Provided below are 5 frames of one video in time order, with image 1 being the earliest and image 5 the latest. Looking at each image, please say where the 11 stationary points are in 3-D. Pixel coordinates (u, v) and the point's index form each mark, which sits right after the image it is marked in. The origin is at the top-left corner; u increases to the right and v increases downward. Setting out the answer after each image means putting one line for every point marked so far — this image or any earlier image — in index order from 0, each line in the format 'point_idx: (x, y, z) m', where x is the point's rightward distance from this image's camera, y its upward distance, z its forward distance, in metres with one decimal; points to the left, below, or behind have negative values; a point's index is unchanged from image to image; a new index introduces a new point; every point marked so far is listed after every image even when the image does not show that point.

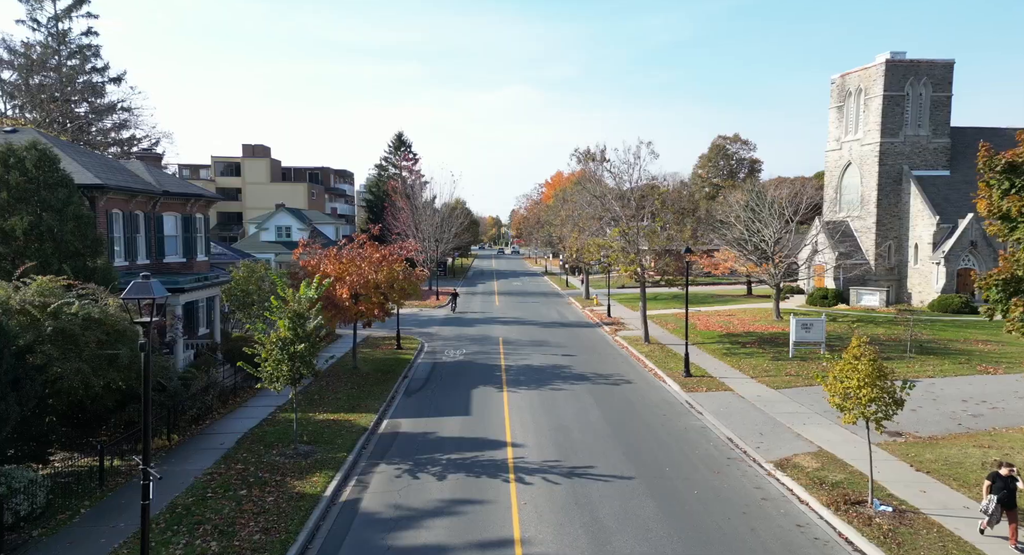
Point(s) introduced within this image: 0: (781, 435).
0: (+6.1, -3.6, +19.3) m
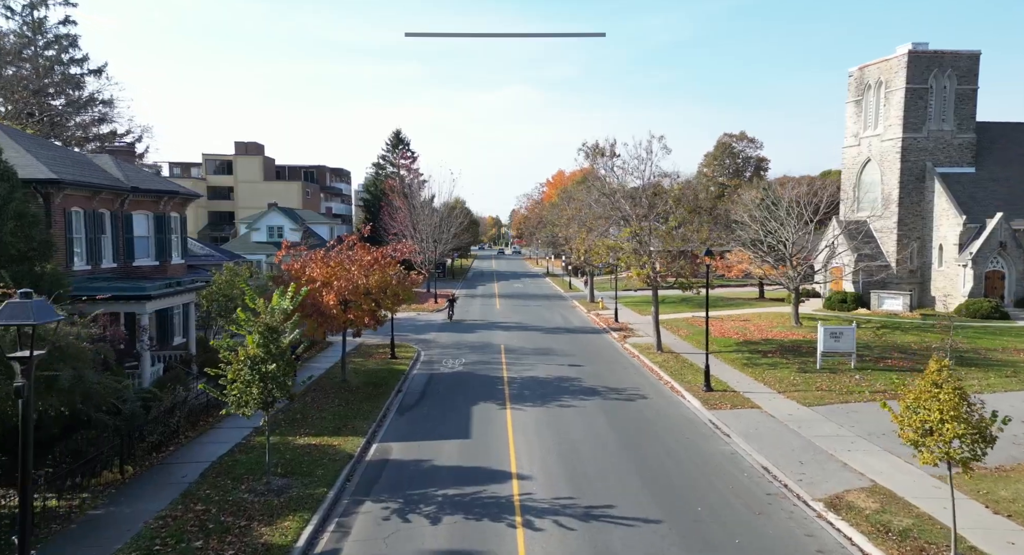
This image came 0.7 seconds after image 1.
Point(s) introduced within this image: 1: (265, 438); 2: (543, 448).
0: (+6.3, -3.7, +16.9) m
1: (-5.4, -3.6, +18.7) m
2: (+0.7, -4.0, +19.4) m
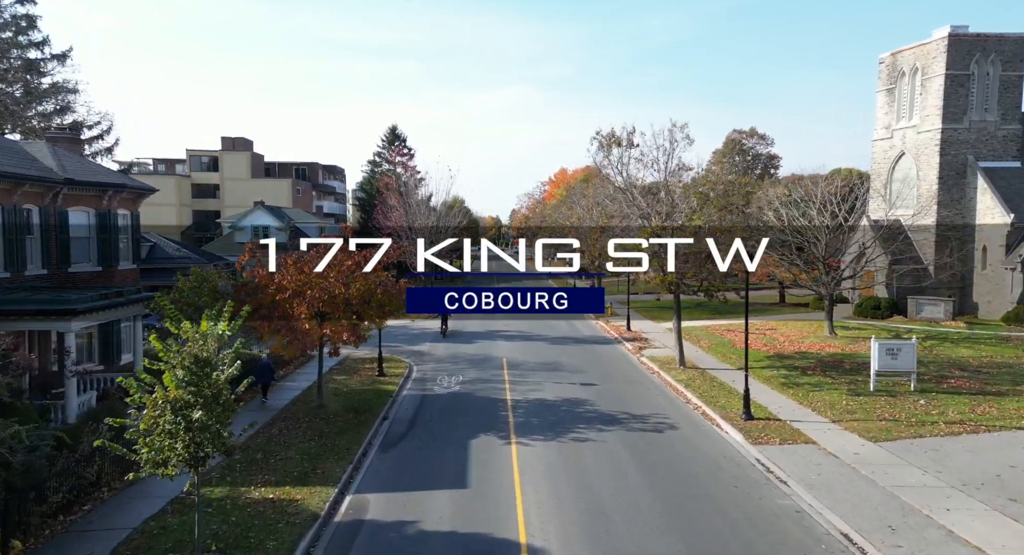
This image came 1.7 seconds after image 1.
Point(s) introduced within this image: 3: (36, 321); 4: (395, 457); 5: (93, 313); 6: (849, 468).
0: (+6.4, -3.9, +13.2) m
1: (-5.3, -3.8, +15.0) m
2: (+0.9, -4.2, +15.7) m
3: (-9.6, -0.8, +17.1) m
4: (-2.6, -4.0, +18.7) m
5: (-9.0, -0.8, +18.2) m
6: (+6.6, -3.8, +16.8) m
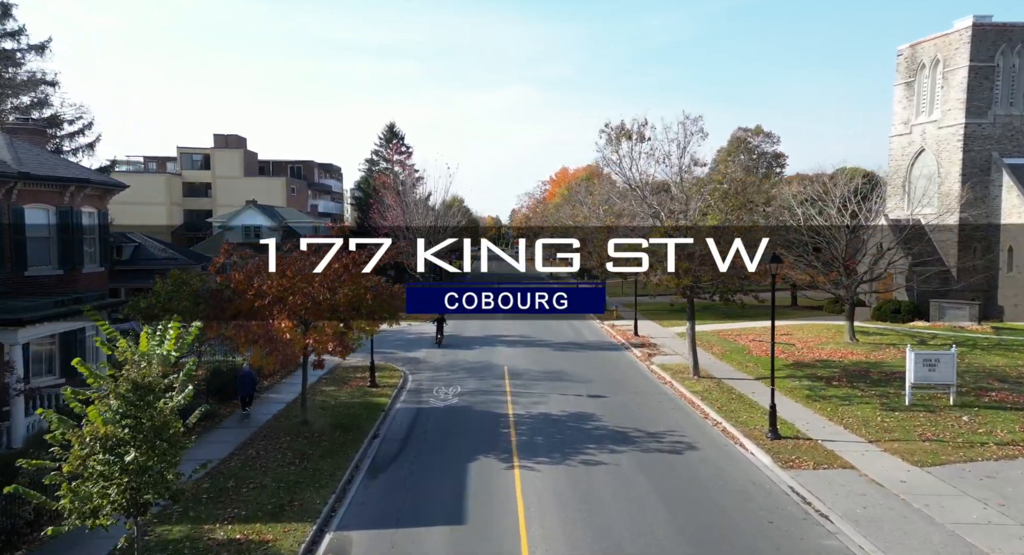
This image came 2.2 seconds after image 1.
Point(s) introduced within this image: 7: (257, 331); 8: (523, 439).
0: (+6.4, -4.0, +11.2) m
1: (-5.2, -3.9, +13.0) m
2: (+0.9, -4.3, +13.7) m
3: (-9.6, -0.9, +15.2) m
4: (-2.5, -4.1, +16.8) m
5: (-9.0, -0.9, +16.3) m
6: (+6.7, -3.9, +14.8) m
7: (-5.7, -1.2, +19.0) m
8: (+0.2, -3.8, +19.8) m
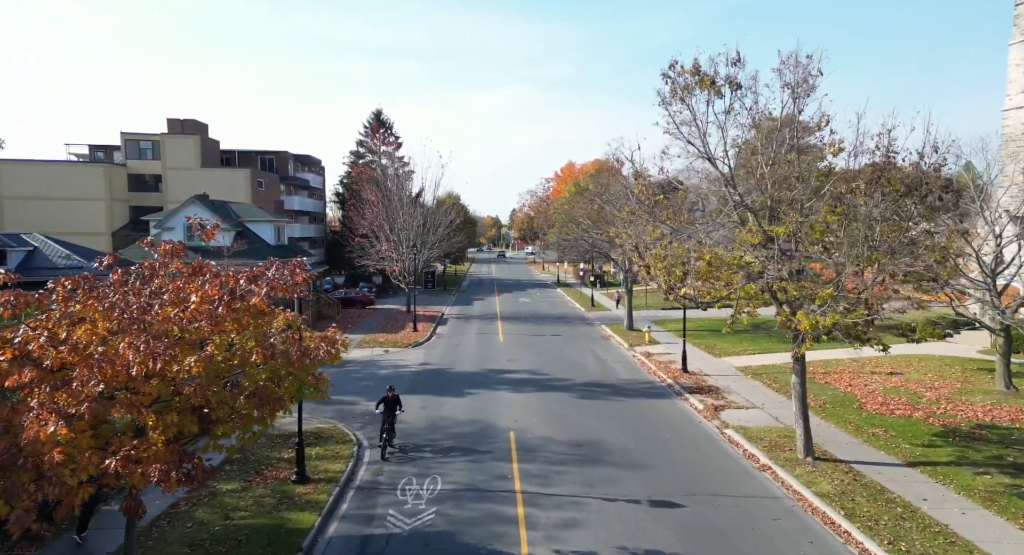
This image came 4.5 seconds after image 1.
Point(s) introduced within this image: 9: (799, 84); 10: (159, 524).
0: (+6.7, -4.6, +1.5) m
1: (-5.0, -4.4, +3.3) m
2: (+1.1, -4.8, +3.9) m
3: (-9.3, -1.5, +5.4) m
4: (-2.3, -4.6, +7.0) m
5: (-8.7, -1.4, +6.5) m
6: (+6.9, -4.4, +5.1) m
7: (-5.5, -1.7, +9.2) m
8: (+0.5, -4.3, +10.0) m
9: (+5.7, +3.9, +17.7) m
10: (-5.7, -4.0, +13.7) m
